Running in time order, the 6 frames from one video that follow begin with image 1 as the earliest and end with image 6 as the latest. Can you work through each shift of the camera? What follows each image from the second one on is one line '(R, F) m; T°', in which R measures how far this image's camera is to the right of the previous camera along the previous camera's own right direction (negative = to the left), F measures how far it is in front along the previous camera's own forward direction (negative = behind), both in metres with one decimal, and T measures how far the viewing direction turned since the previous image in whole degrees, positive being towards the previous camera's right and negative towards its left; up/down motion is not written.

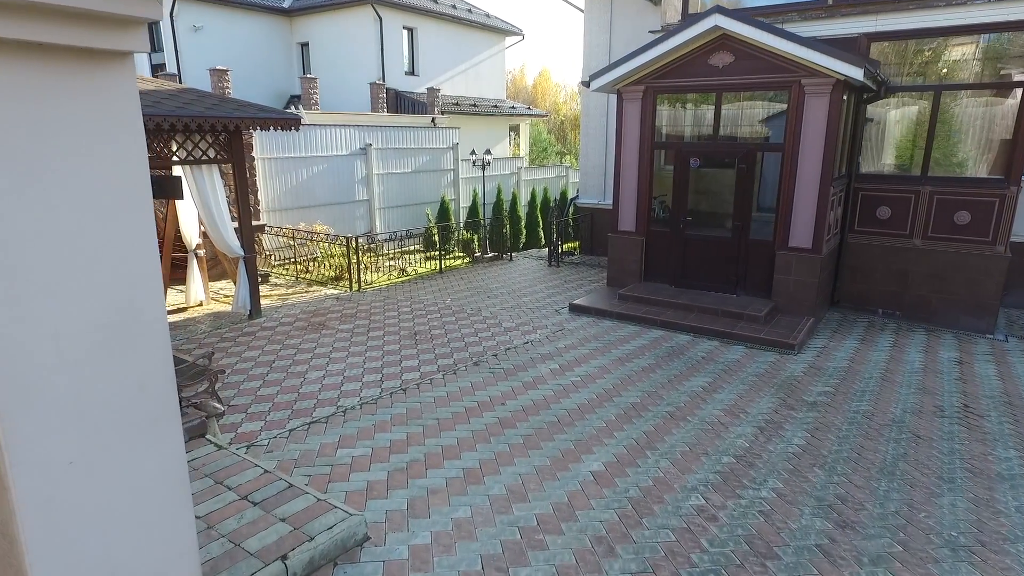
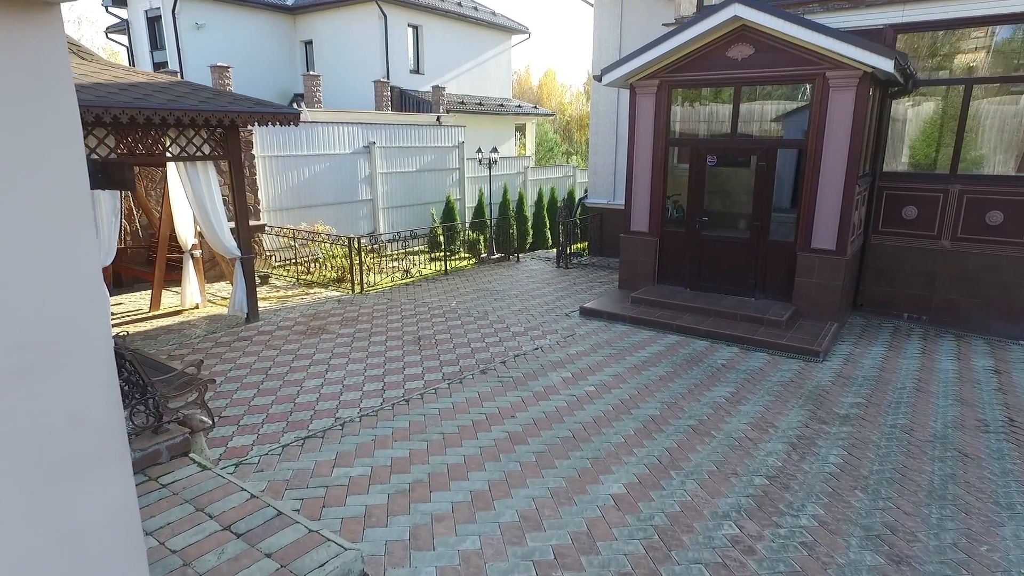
(0.0, +0.3) m; 0°
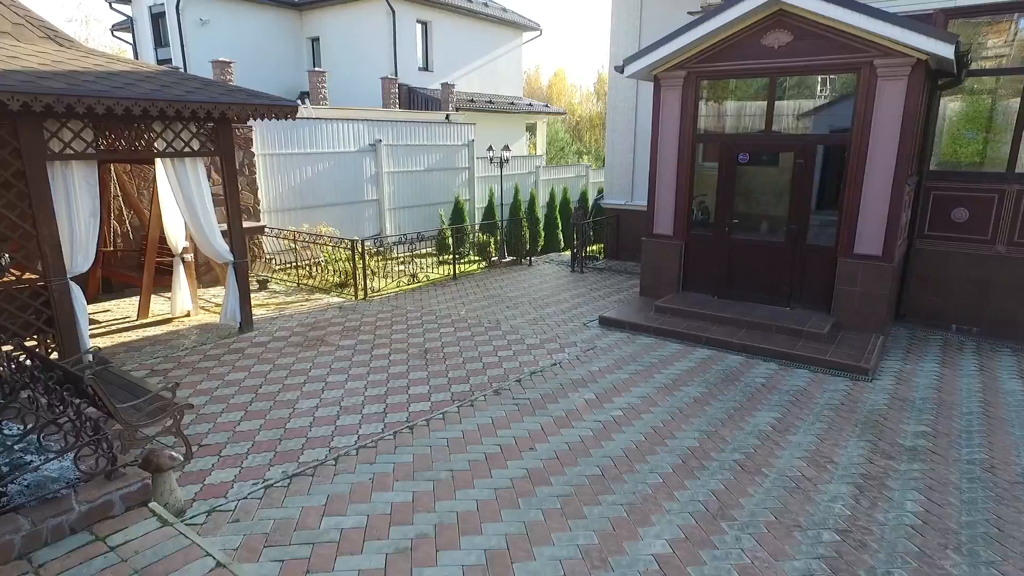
(-0.1, +0.5) m; -1°
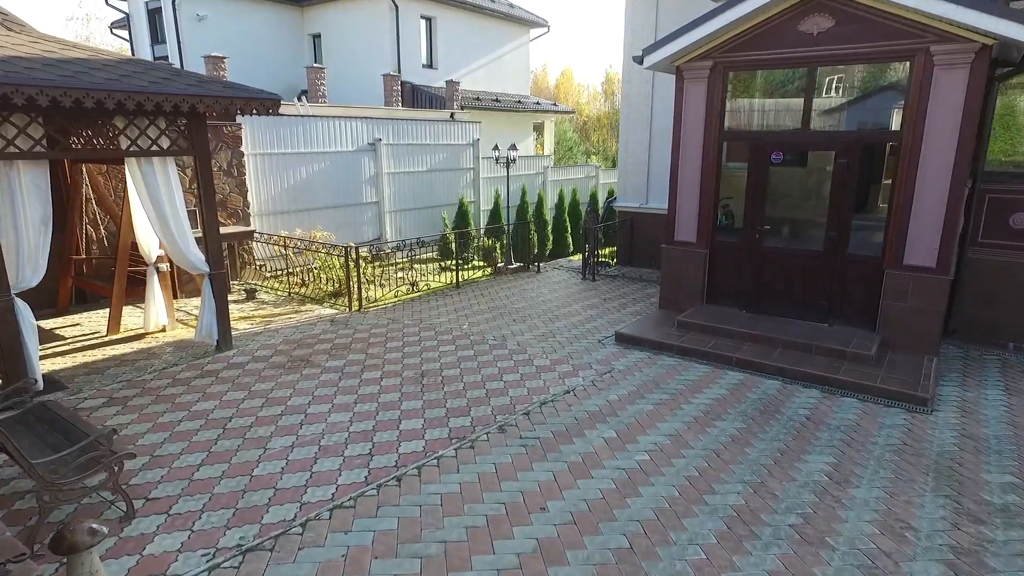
(0.0, +0.6) m; -1°
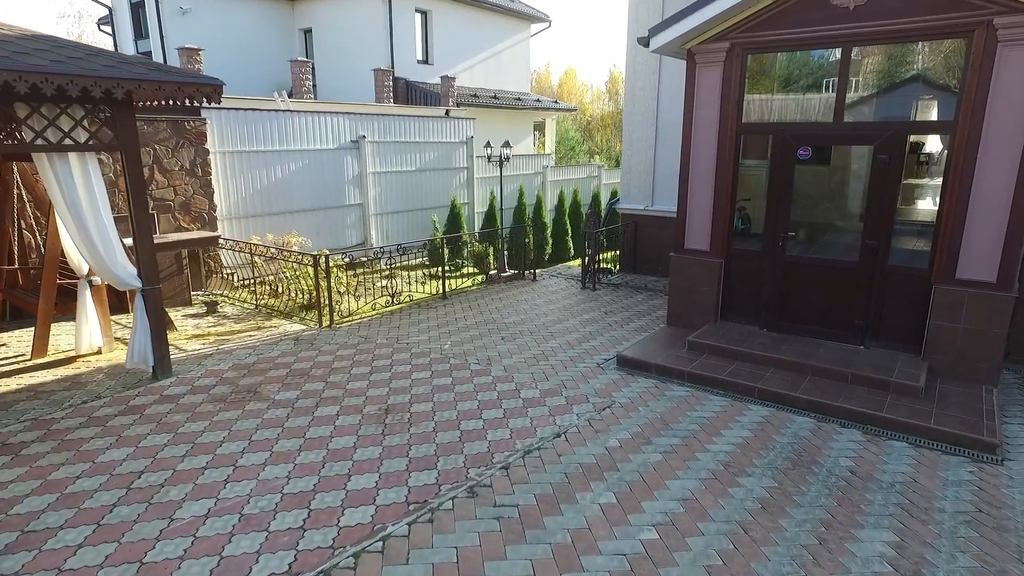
(+0.2, +0.8) m; 0°
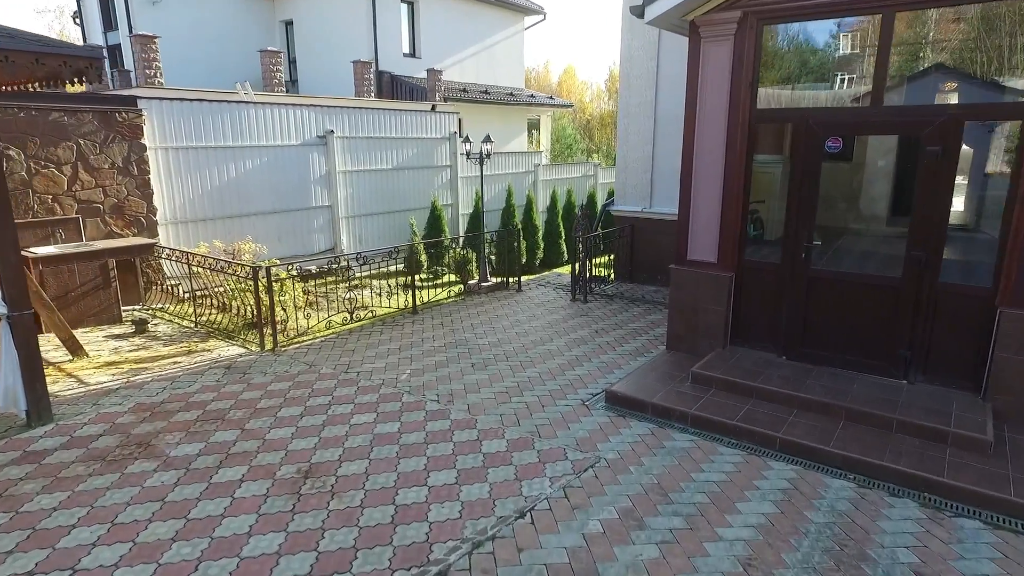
(+0.3, +1.0) m; 0°
